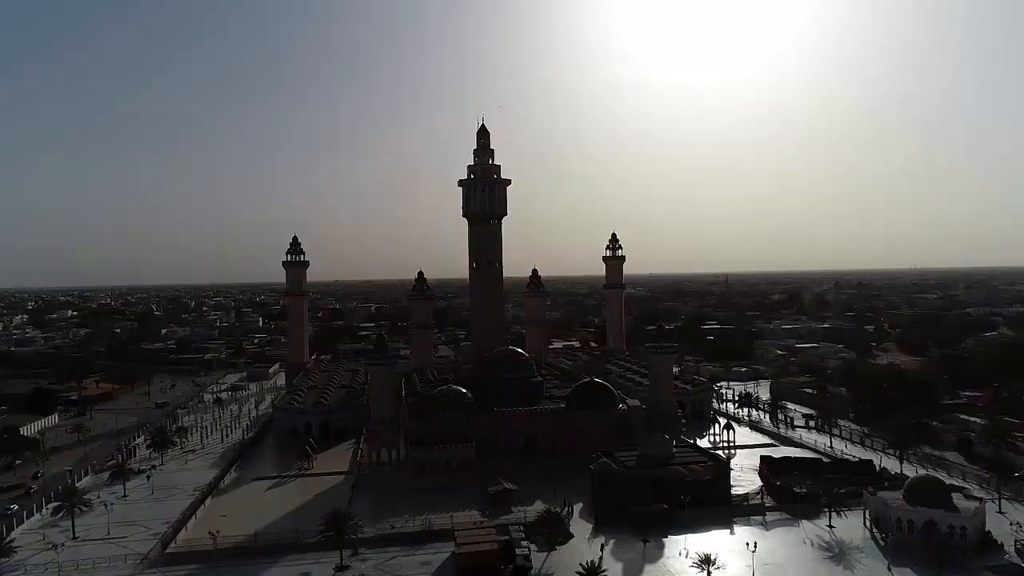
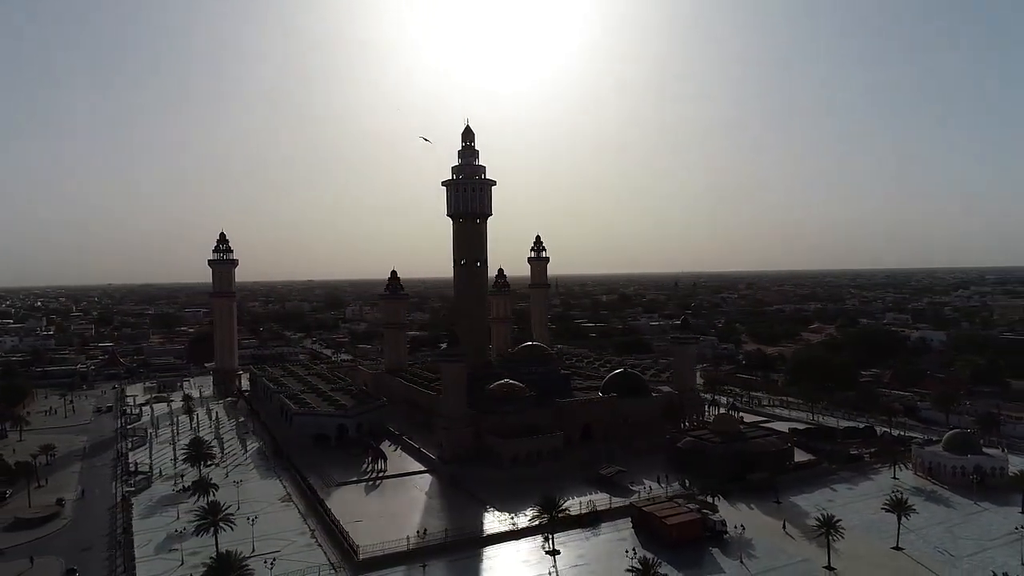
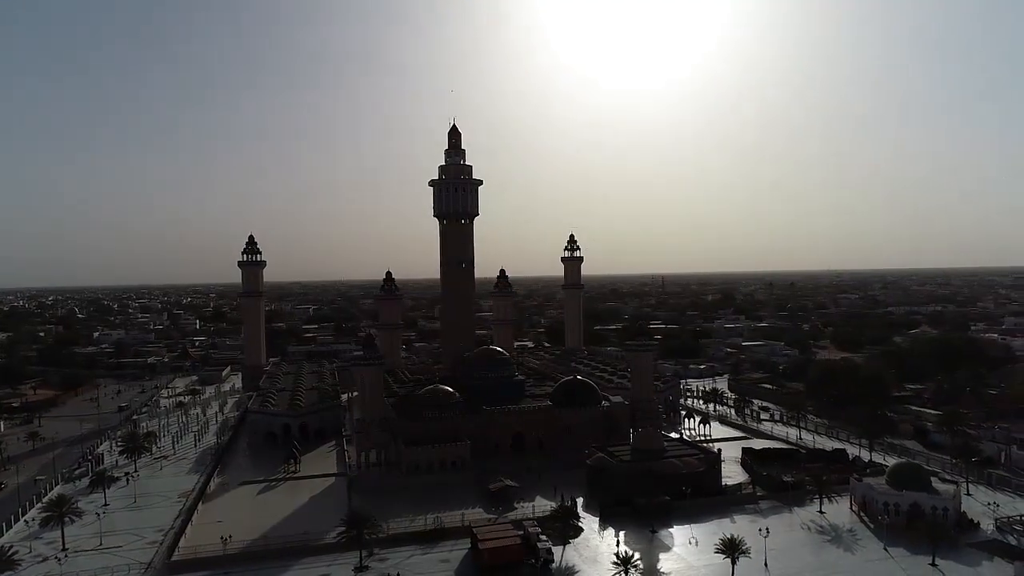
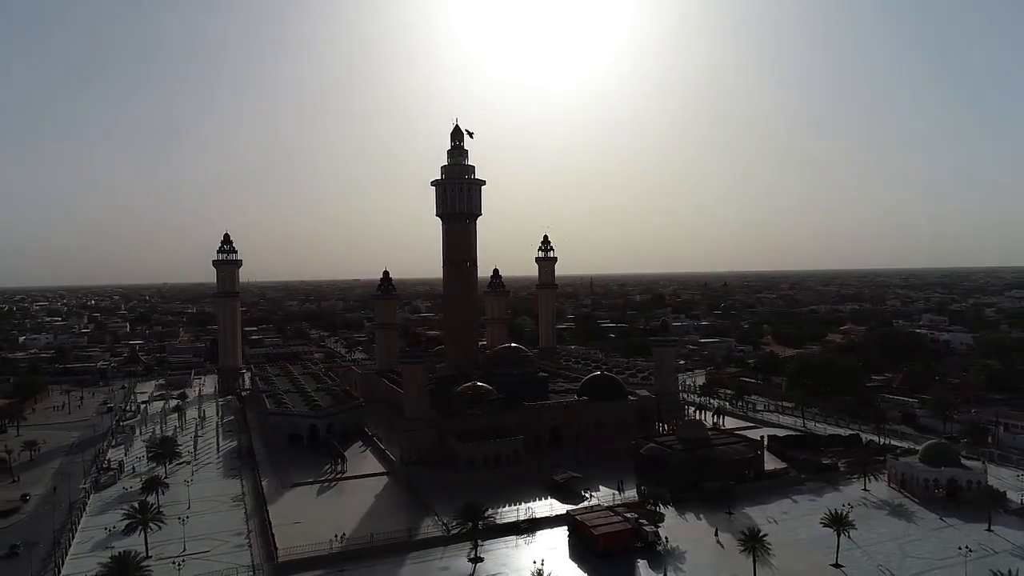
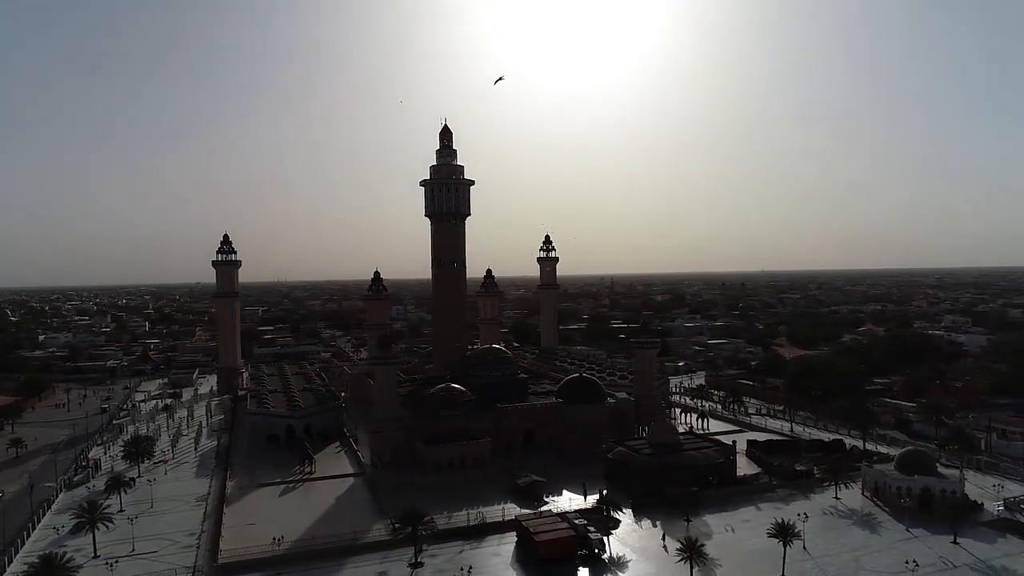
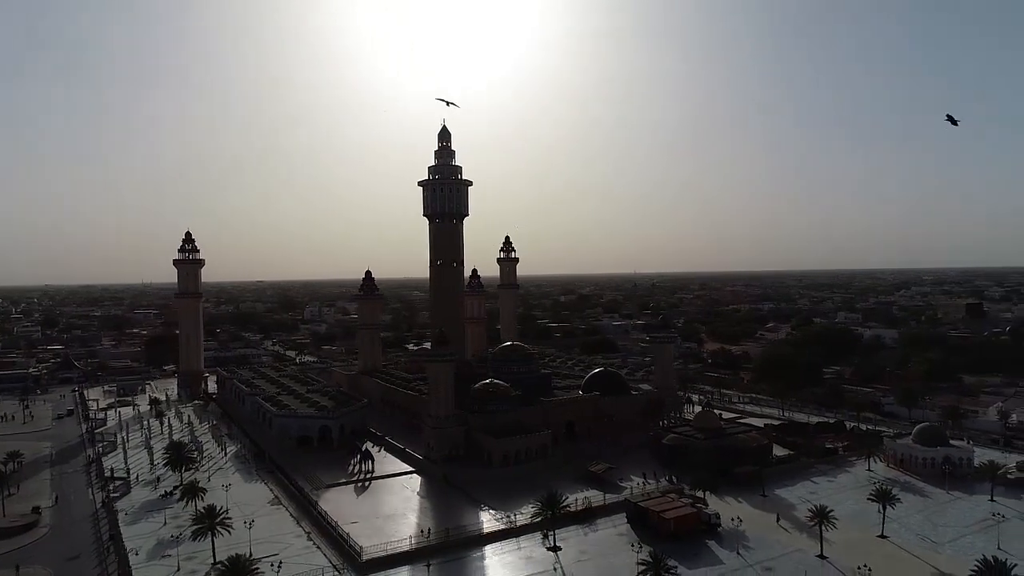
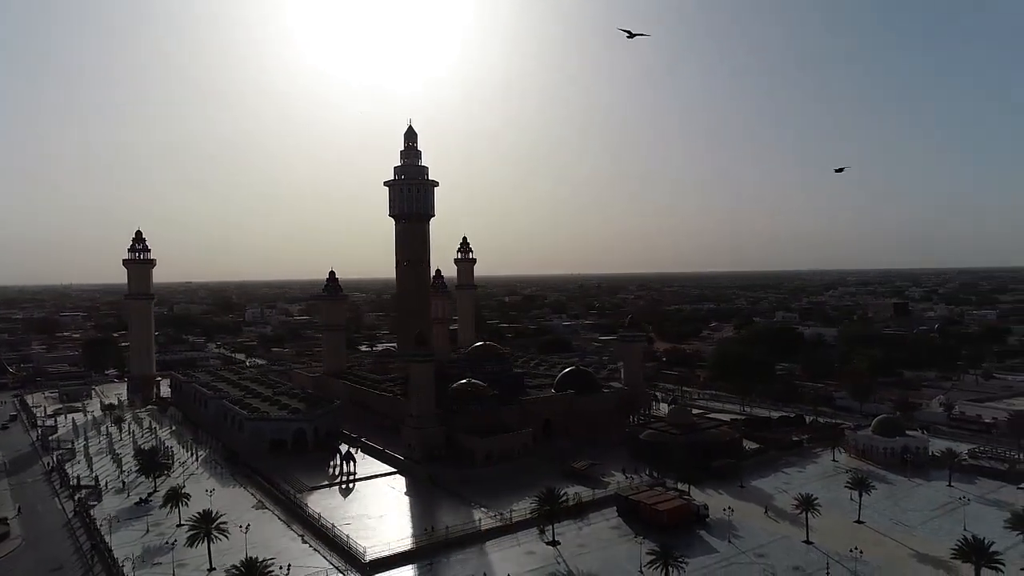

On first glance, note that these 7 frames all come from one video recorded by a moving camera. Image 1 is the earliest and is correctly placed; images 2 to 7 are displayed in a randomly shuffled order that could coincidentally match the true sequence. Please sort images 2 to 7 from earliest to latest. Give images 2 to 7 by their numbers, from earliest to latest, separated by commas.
3, 5, 4, 2, 6, 7
